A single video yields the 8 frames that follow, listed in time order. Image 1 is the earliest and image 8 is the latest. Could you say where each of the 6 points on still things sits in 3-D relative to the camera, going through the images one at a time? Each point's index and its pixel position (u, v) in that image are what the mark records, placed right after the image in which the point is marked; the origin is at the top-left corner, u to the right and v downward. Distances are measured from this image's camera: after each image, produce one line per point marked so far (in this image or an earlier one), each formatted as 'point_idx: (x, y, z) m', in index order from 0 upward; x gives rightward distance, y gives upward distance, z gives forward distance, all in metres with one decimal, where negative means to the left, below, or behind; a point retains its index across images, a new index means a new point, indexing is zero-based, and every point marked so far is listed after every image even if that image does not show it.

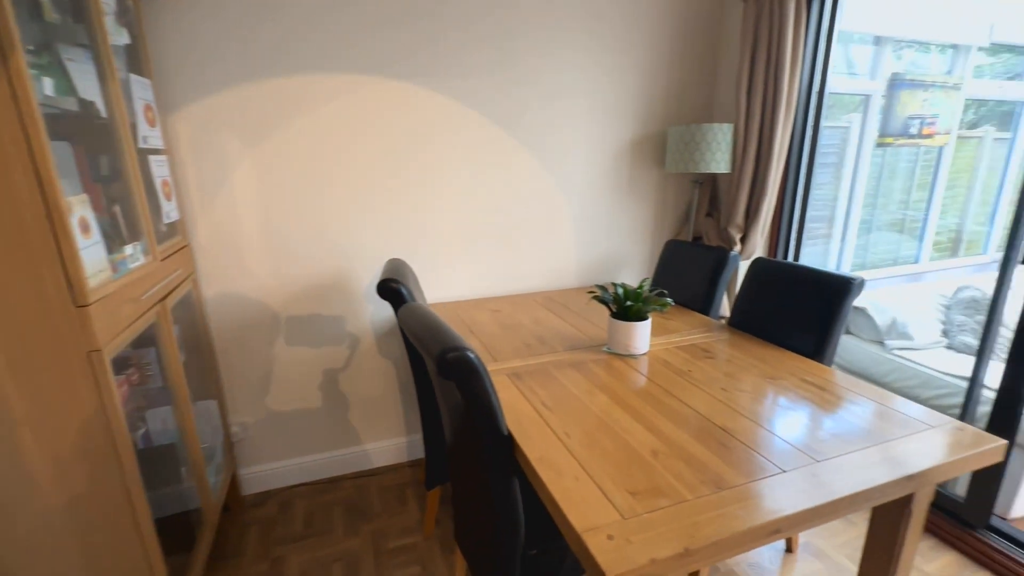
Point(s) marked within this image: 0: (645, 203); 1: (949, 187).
0: (+0.7, +0.4, +2.5) m
1: (+1.9, +0.4, +2.0) m
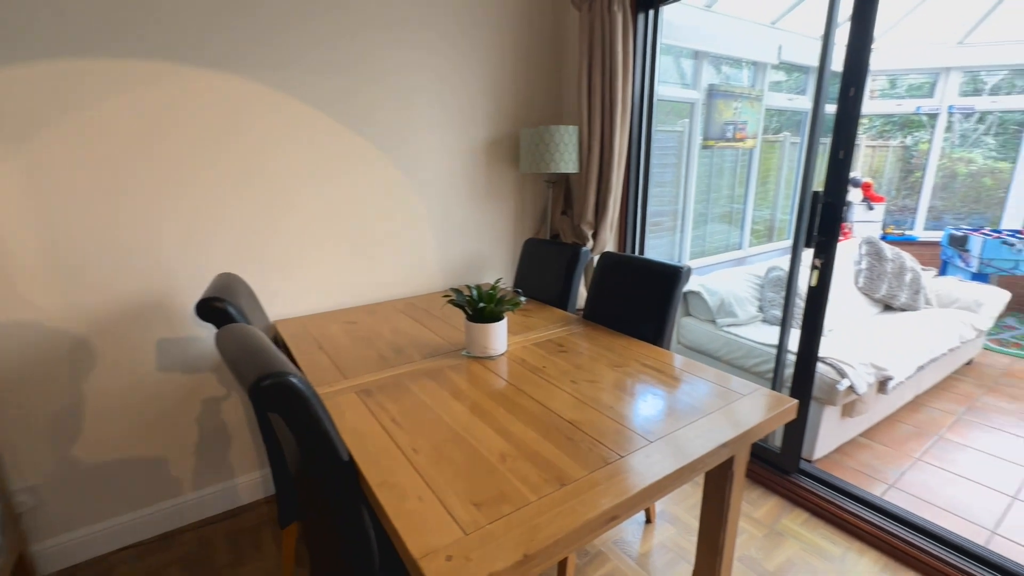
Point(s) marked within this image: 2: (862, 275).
0: (0.0, +0.5, +2.5) m
1: (+1.3, +0.5, +2.3) m
2: (+2.5, +0.1, +3.3) m
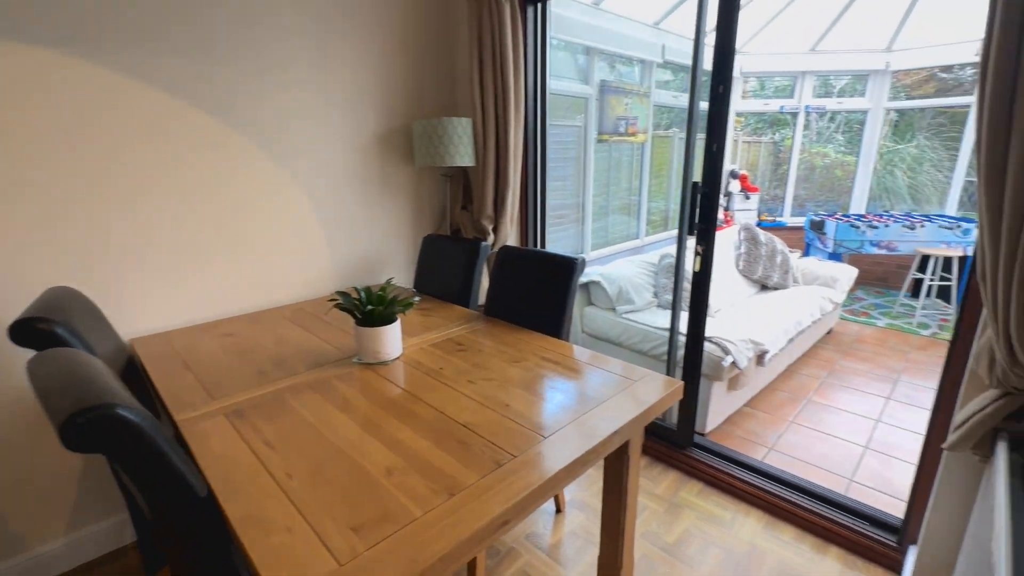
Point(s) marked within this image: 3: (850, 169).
0: (-0.6, +0.5, +2.4) m
1: (+0.8, +0.6, +2.5) m
2: (+1.8, +0.2, +3.6) m
3: (+3.8, +1.4, +5.3) m
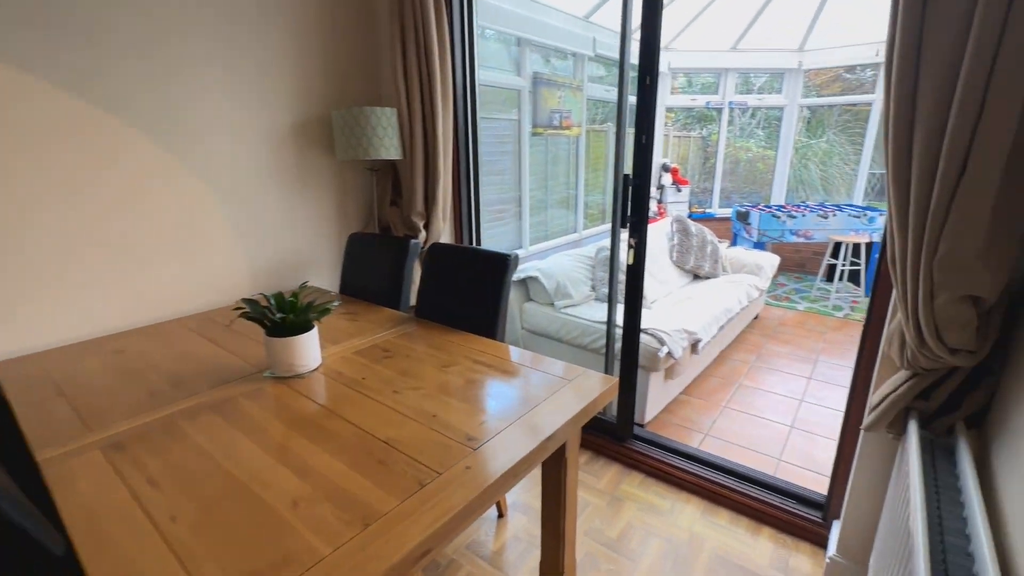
0: (-0.9, +0.4, +2.2) m
1: (+0.4, +0.6, +2.5) m
2: (+1.3, +0.3, +3.7) m
3: (+3.1, +1.5, +5.6) m
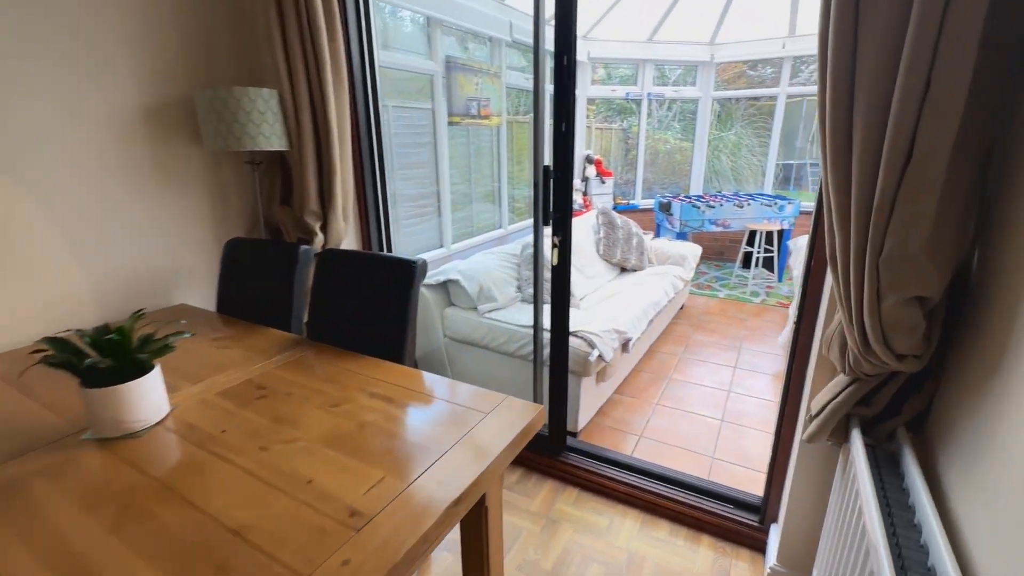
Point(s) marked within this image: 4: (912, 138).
0: (-1.3, +0.4, +1.9) m
1: (0.0, +0.6, +2.3) m
2: (+0.7, +0.3, +3.6) m
3: (+2.1, +1.7, +5.8) m
4: (+0.7, +0.3, +0.8) m
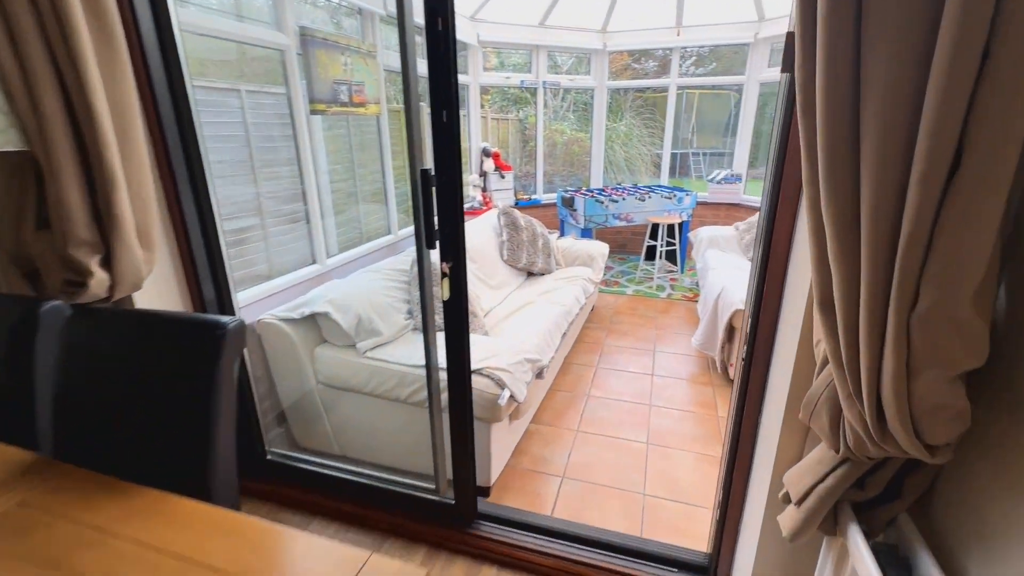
0: (-1.6, +0.2, +1.2) m
1: (-0.5, +0.5, +1.8) m
2: (-0.1, +0.3, +3.3) m
3: (+0.9, +1.7, +5.6) m
4: (+0.5, +0.2, +0.6) m
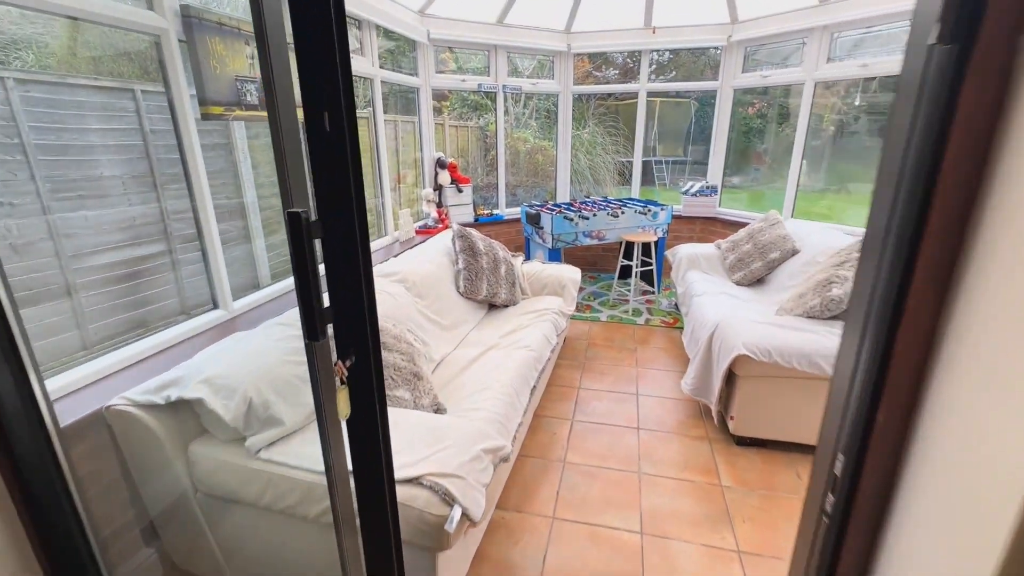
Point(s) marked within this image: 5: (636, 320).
0: (-1.7, -0.1, +0.6) m
1: (-0.6, +0.3, +1.3) m
2: (-0.3, +0.1, +2.8) m
3: (+0.4, +1.5, +5.2) m
4: (+0.5, 0.0, +0.1) m
5: (+1.0, -0.3, +3.8) m
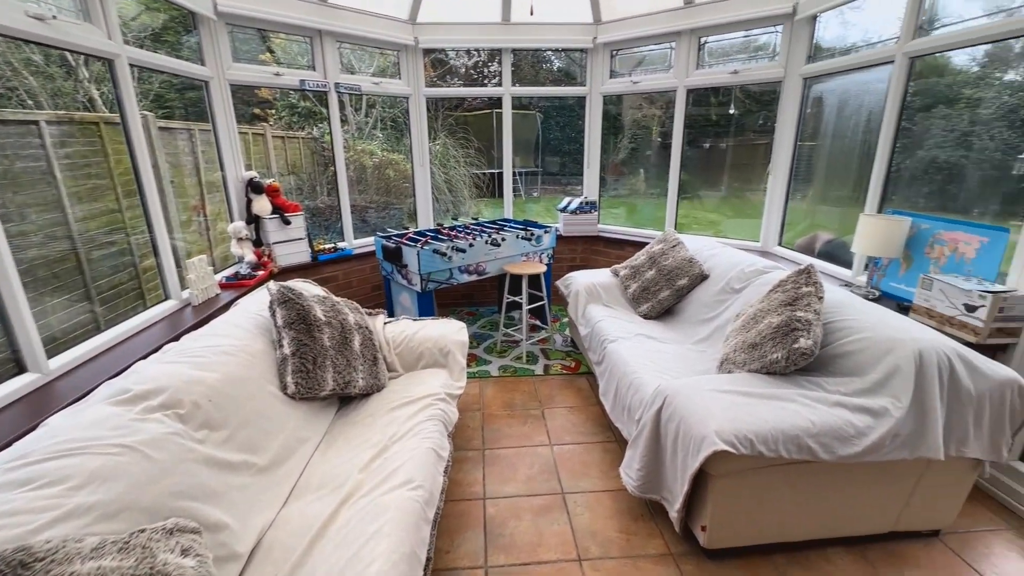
0: (-1.6, -0.5, -0.8) m
1: (-0.7, -0.1, +0.2) m
2: (-0.8, -0.3, +1.8) m
3: (-1.0, +1.1, +4.3) m
4: (+0.7, -0.2, -0.6) m
5: (+0.1, -0.5, +3.1) m
